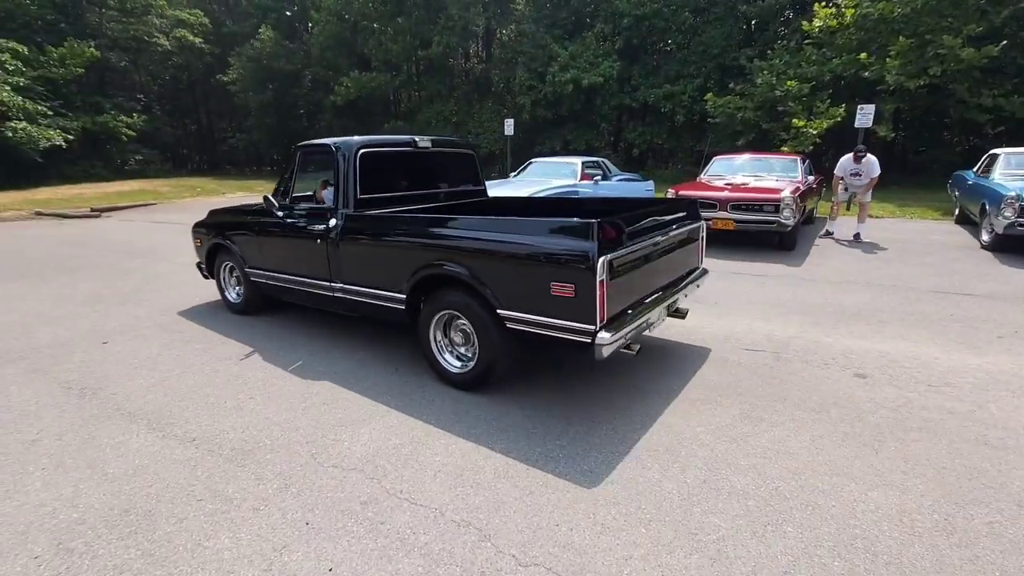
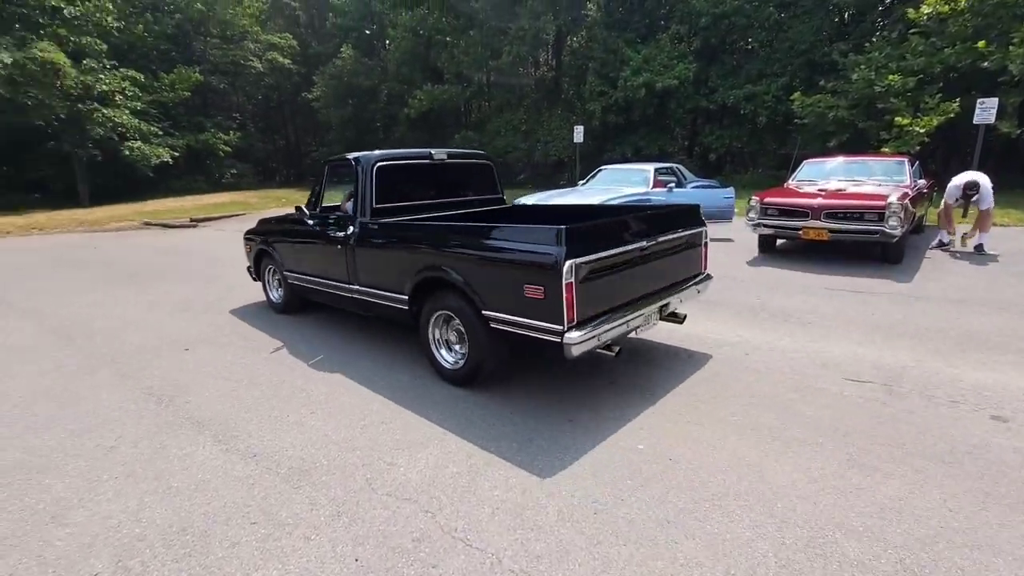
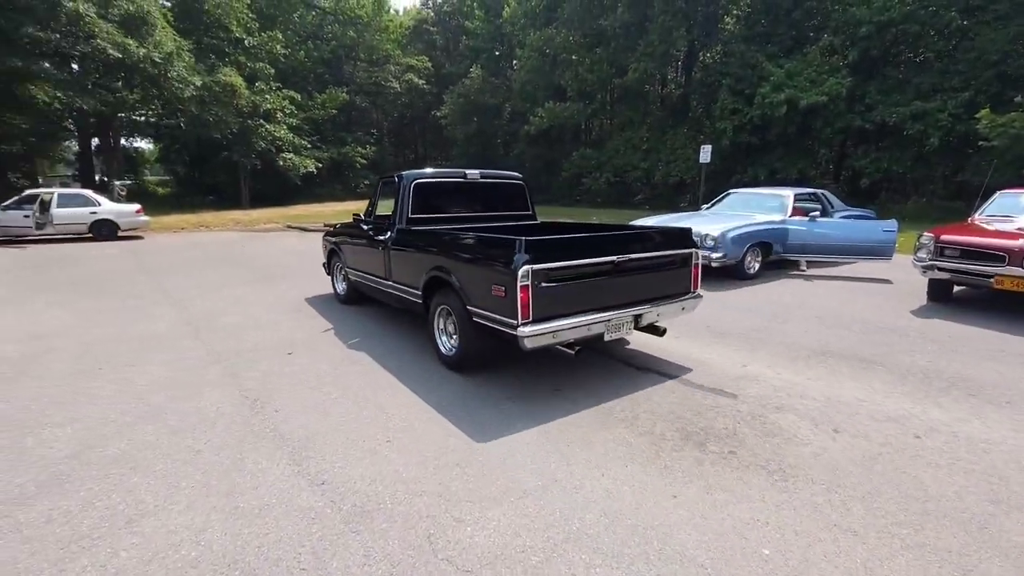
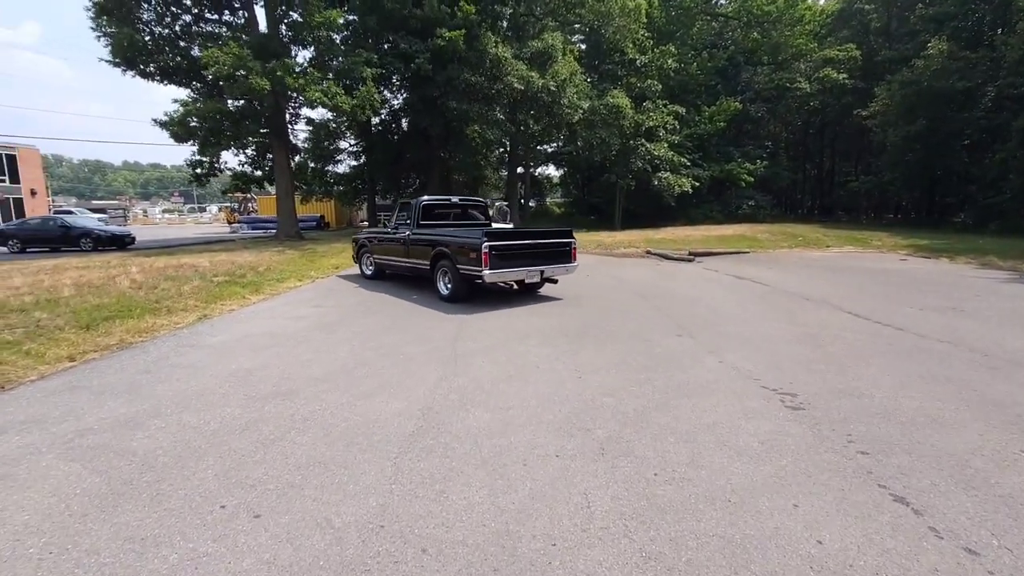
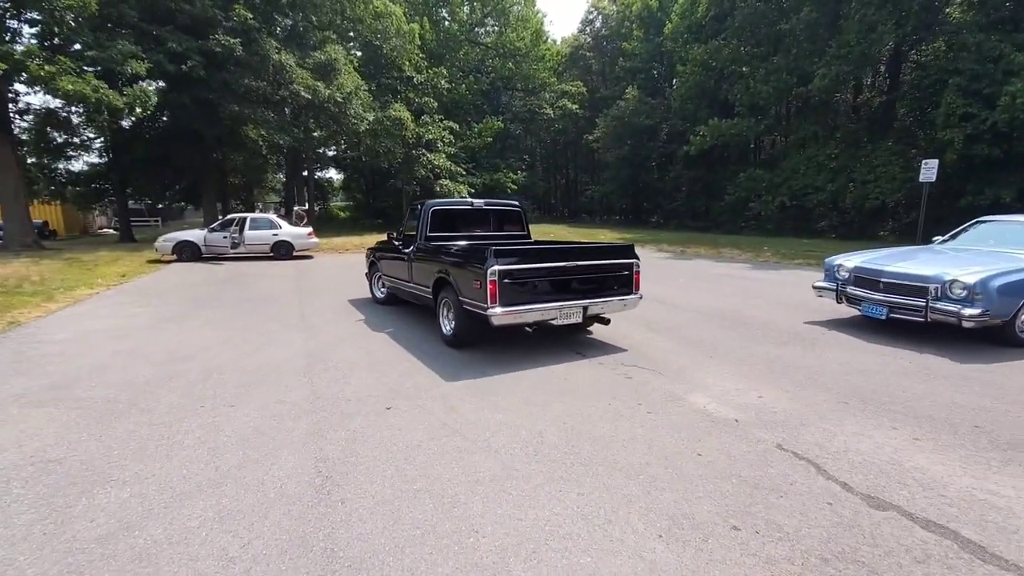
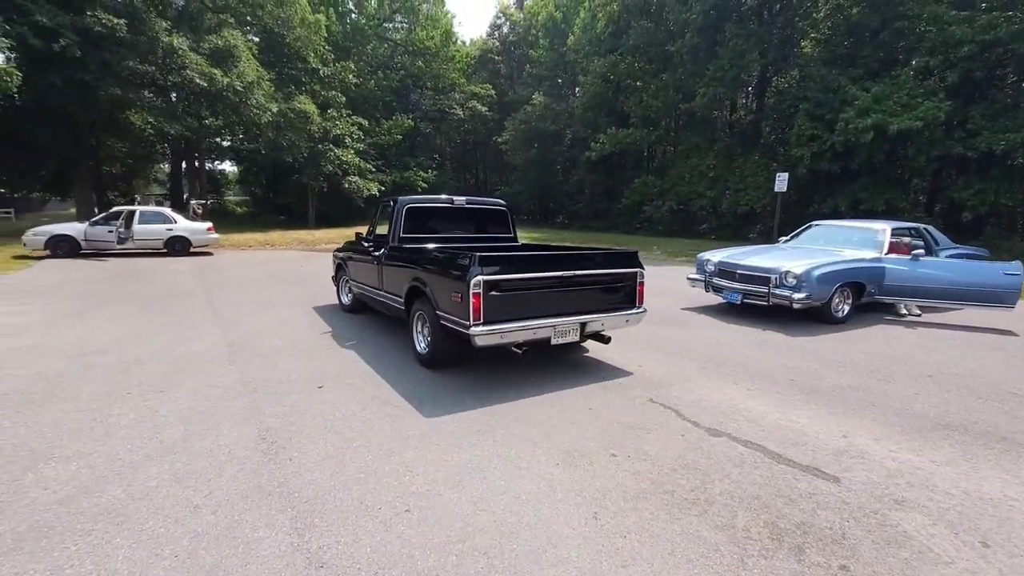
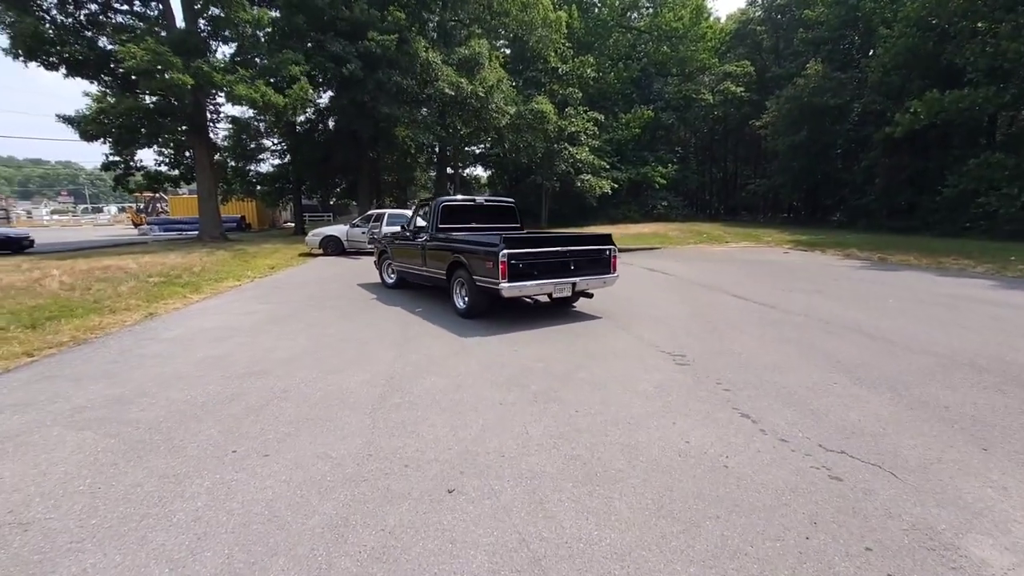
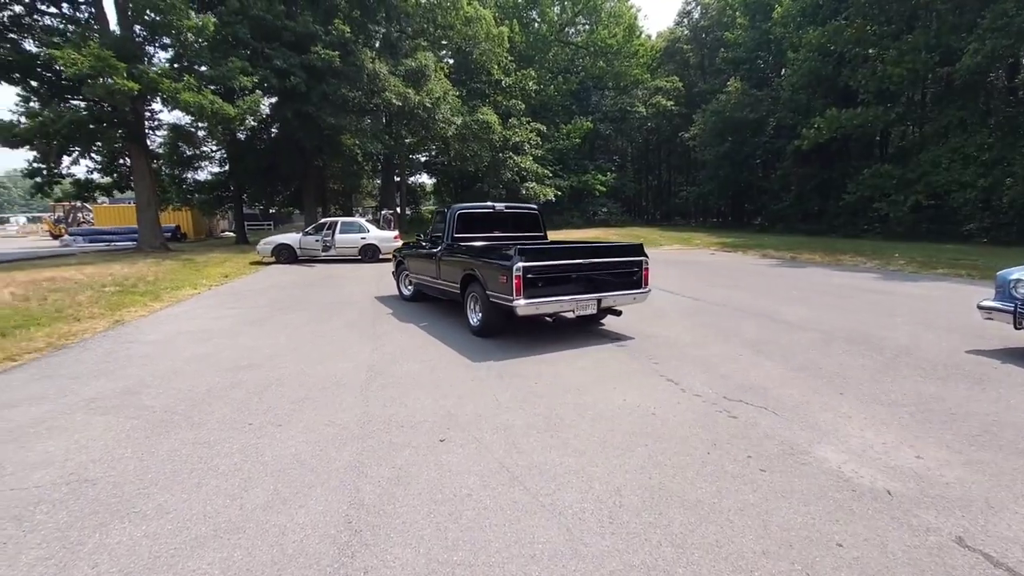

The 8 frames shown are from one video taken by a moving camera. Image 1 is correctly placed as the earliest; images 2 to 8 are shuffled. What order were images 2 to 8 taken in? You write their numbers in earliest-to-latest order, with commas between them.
2, 3, 6, 5, 8, 7, 4
